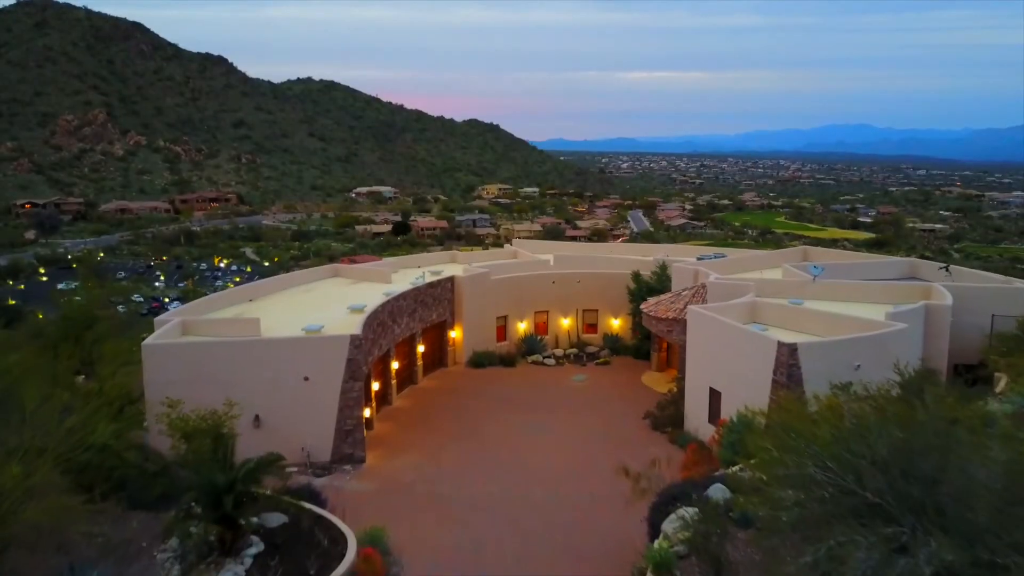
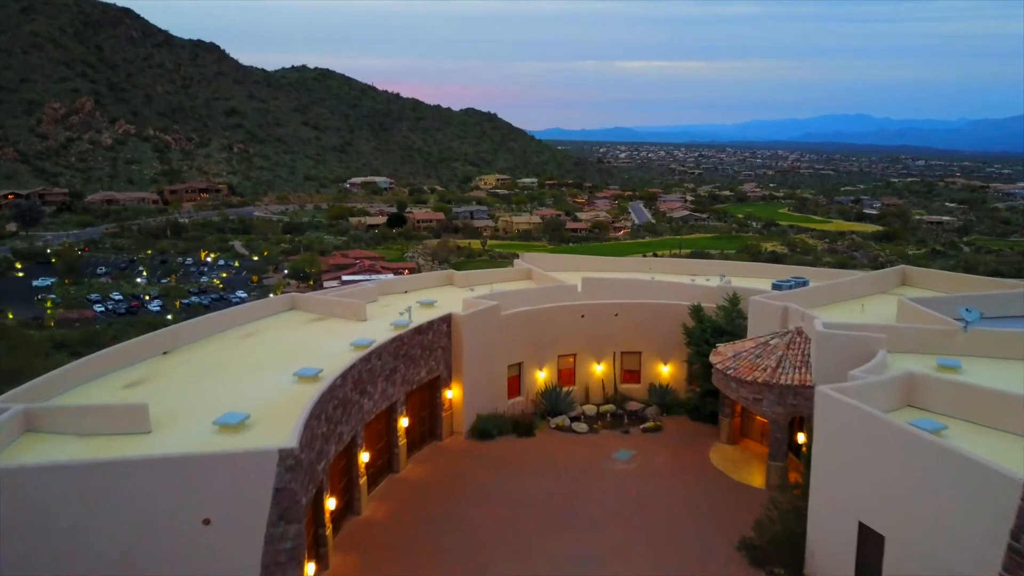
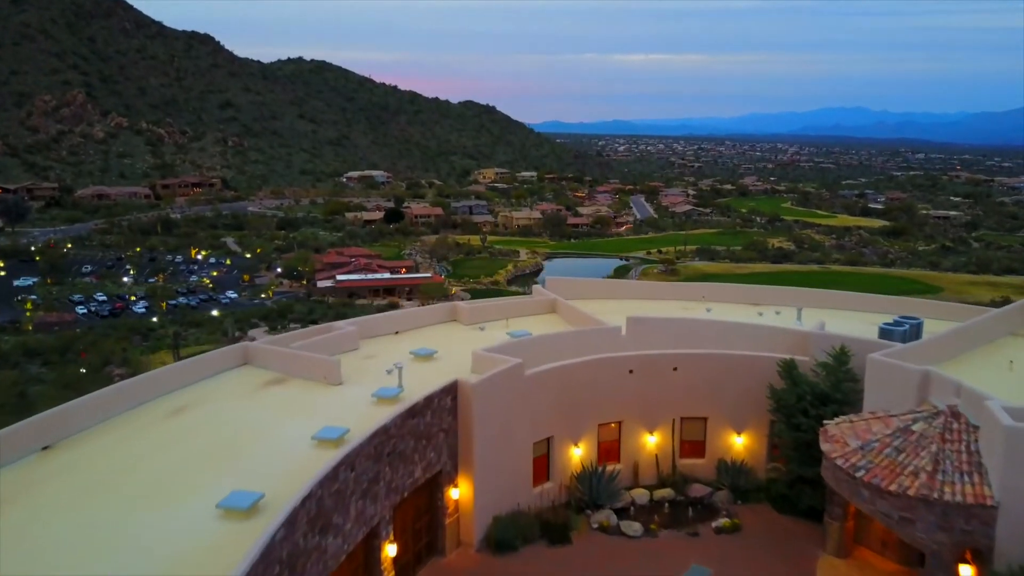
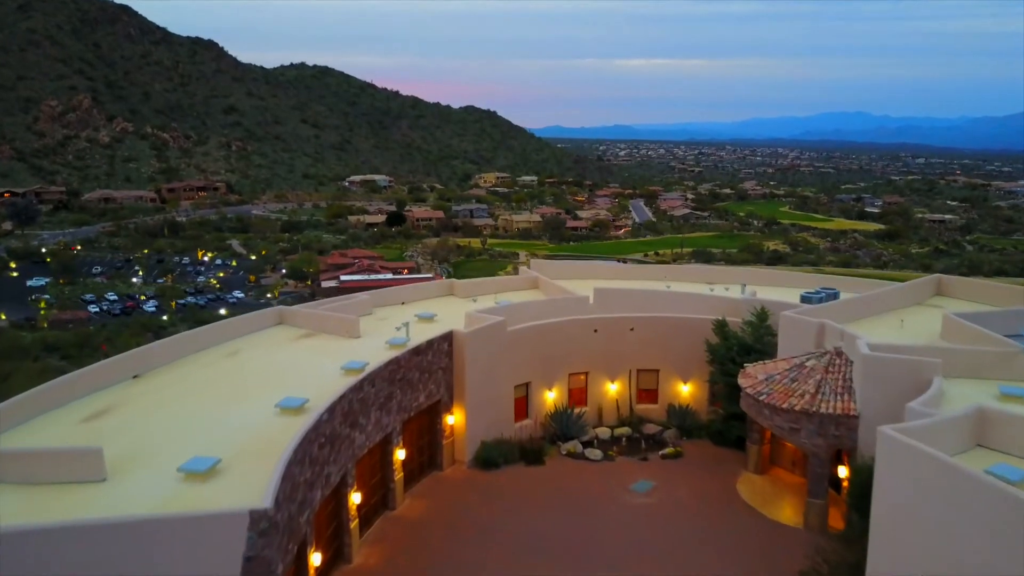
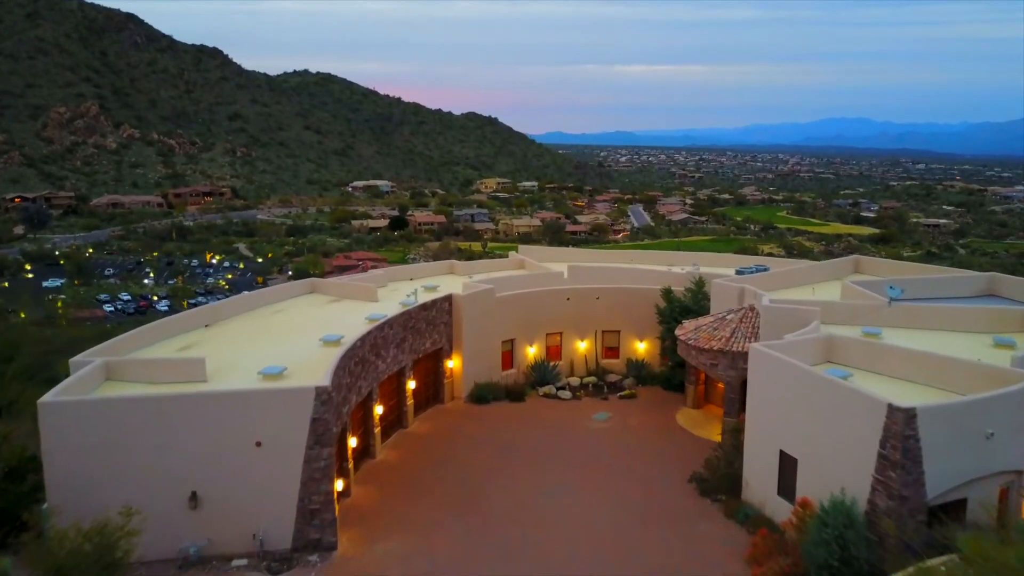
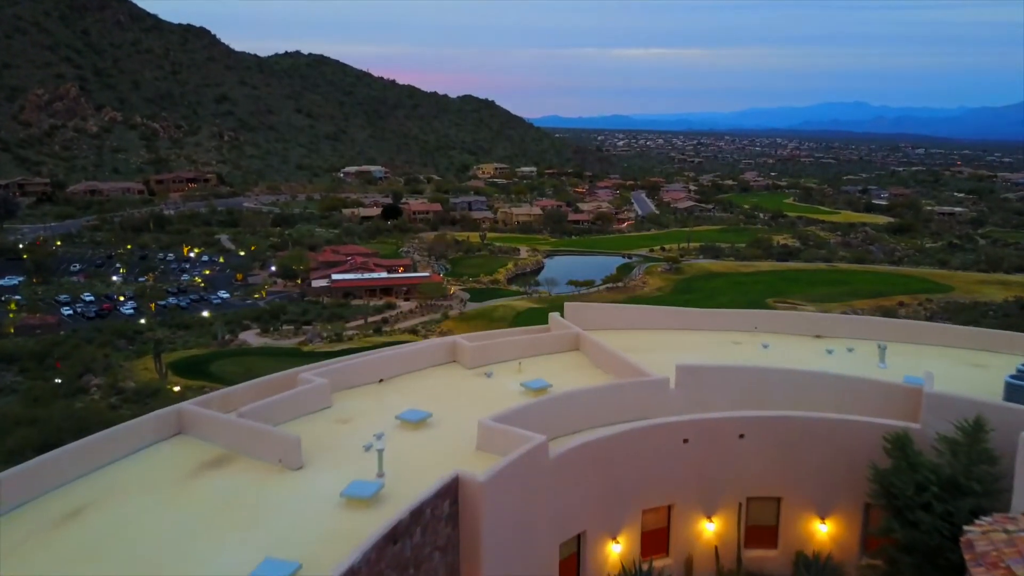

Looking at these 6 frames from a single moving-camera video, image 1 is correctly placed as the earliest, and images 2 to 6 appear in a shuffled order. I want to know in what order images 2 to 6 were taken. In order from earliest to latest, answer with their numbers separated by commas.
5, 2, 4, 3, 6
